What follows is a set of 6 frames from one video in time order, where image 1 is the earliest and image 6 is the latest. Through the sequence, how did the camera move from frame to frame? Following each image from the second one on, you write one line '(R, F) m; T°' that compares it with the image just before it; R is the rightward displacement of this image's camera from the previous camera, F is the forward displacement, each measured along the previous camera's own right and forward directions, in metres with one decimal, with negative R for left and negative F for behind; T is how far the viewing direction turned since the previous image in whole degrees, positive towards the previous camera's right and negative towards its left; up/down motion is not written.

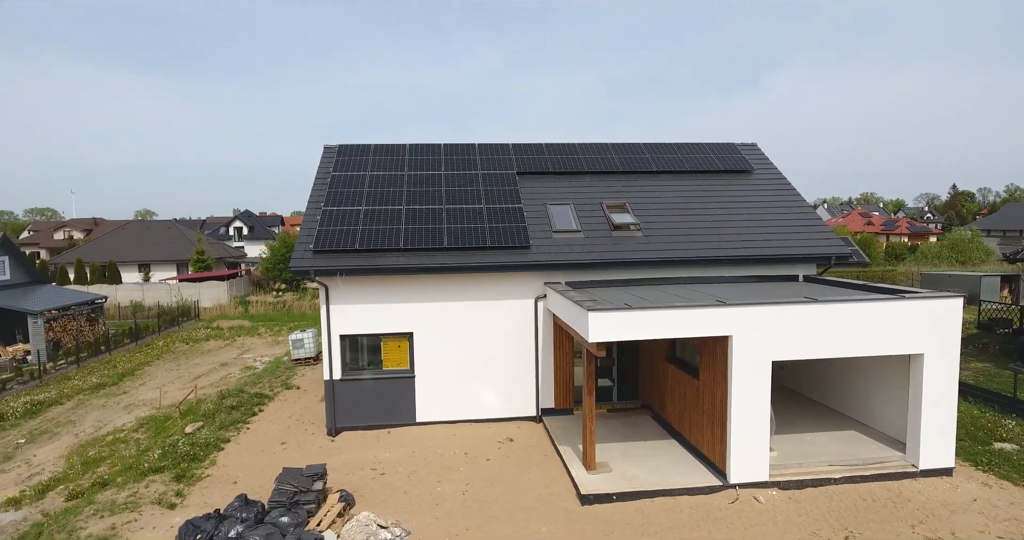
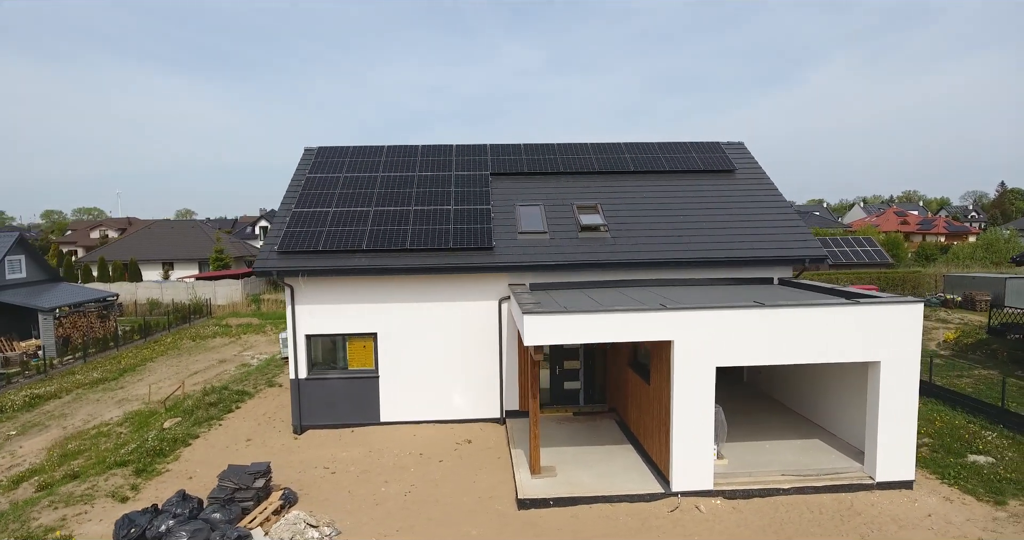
(+1.2, +0.1) m; -3°
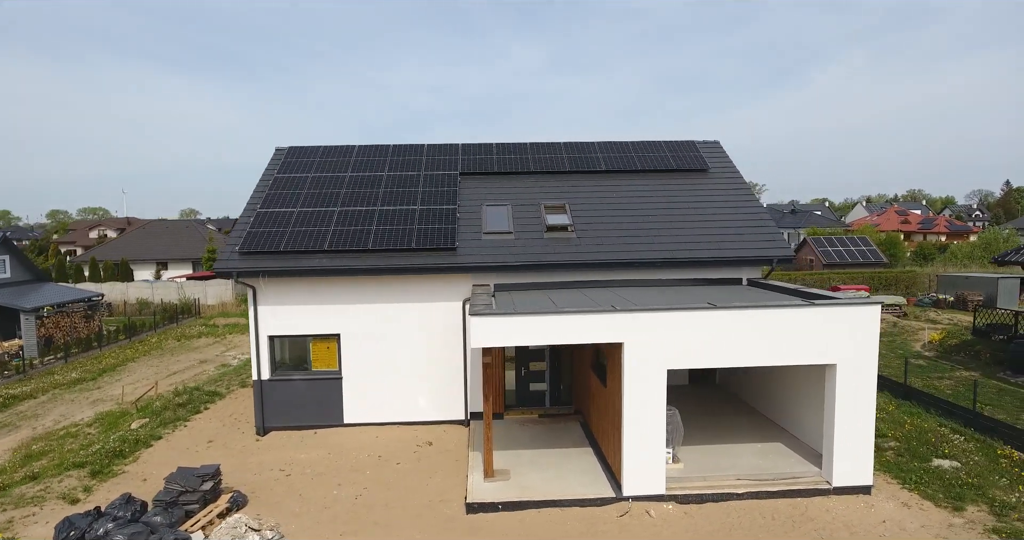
(+0.7, +0.1) m; 0°
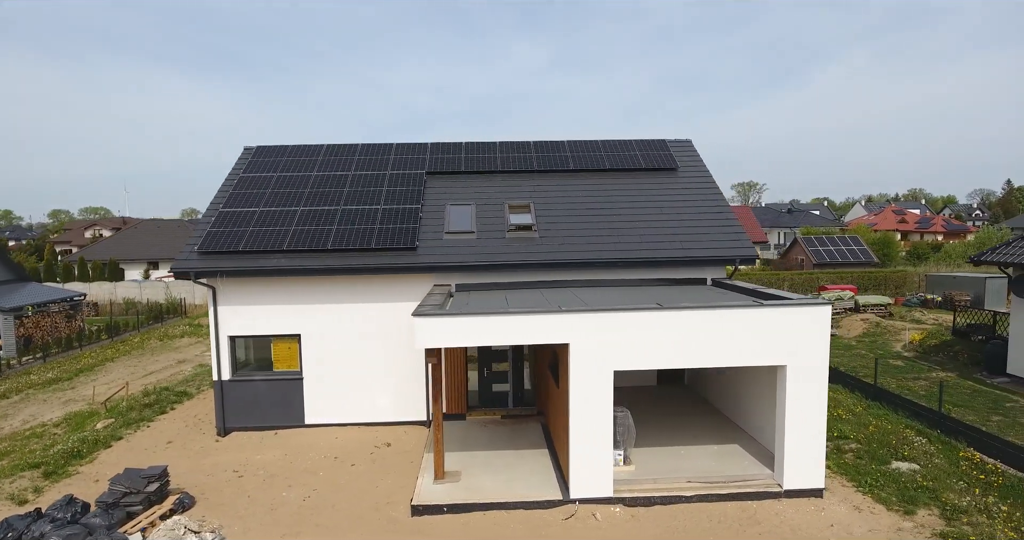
(+0.7, +0.1) m; 0°
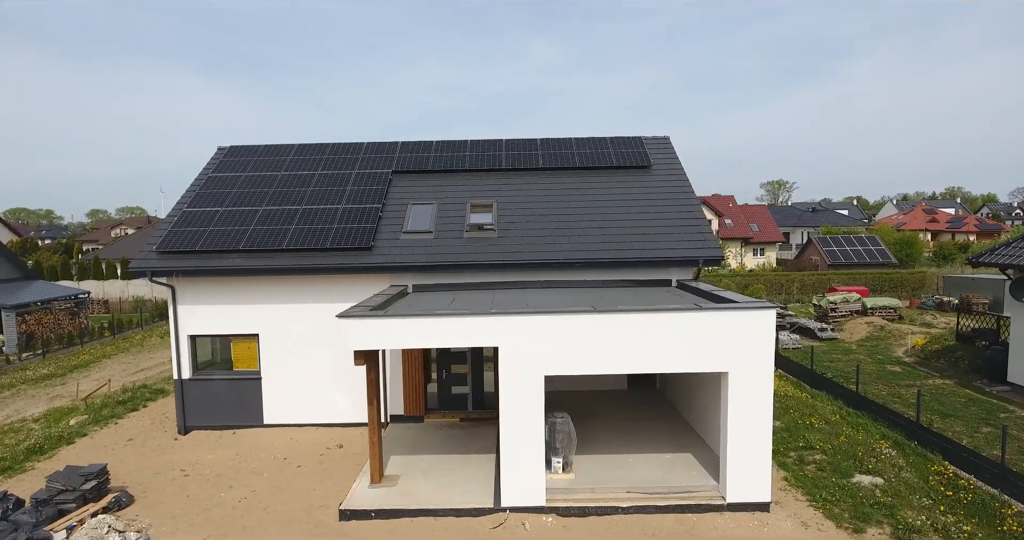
(+1.1, +0.2) m; -2°
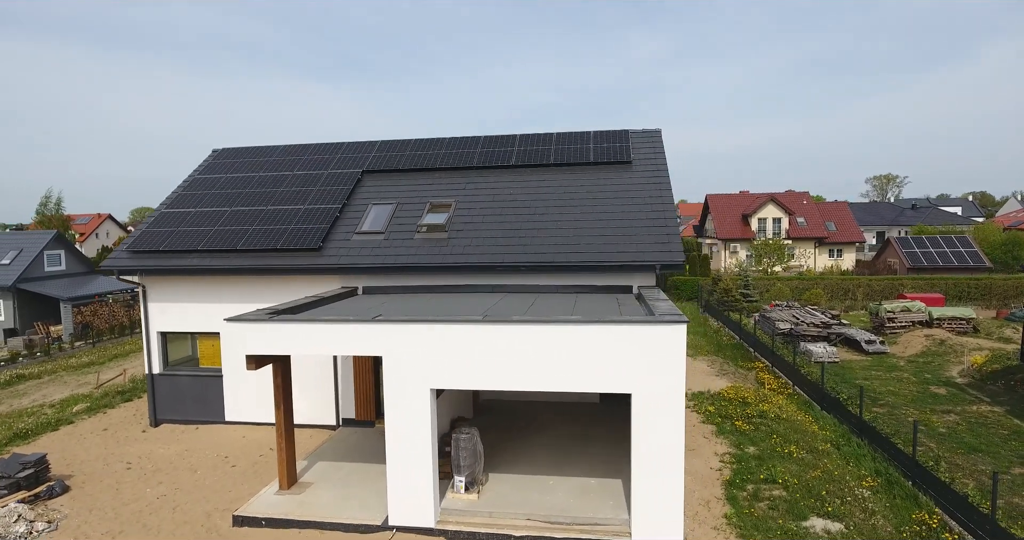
(+2.1, +0.6) m; -8°
